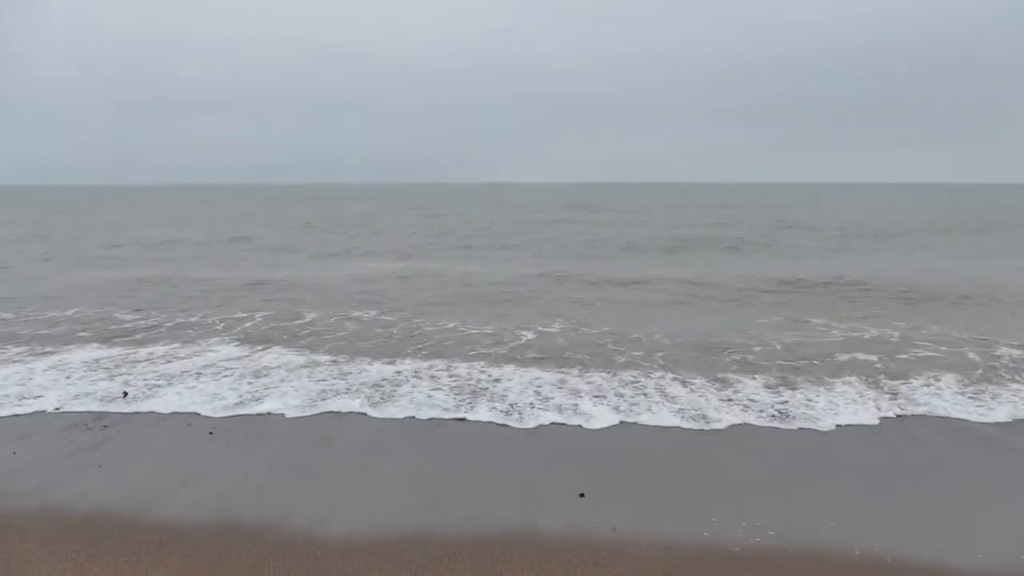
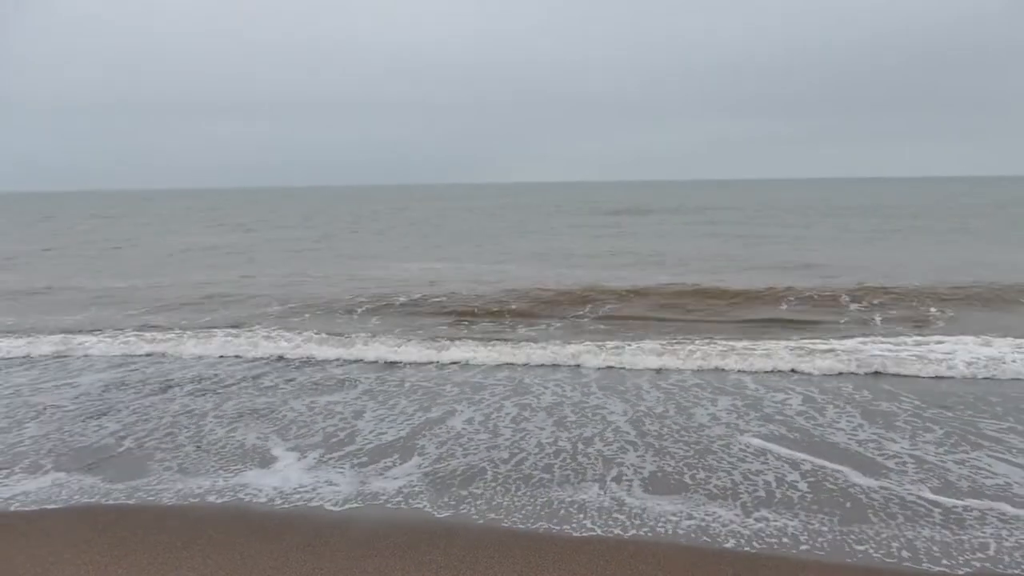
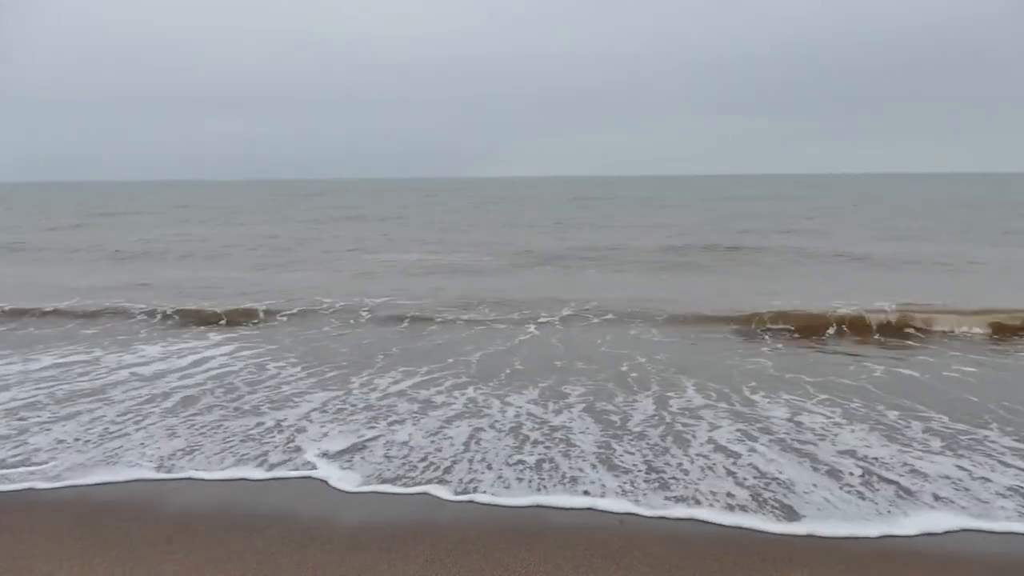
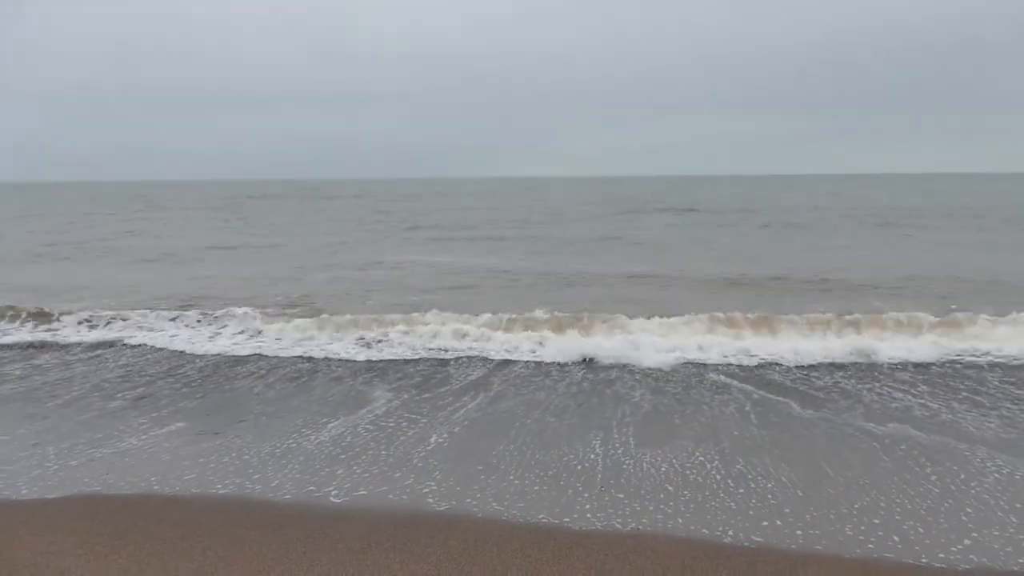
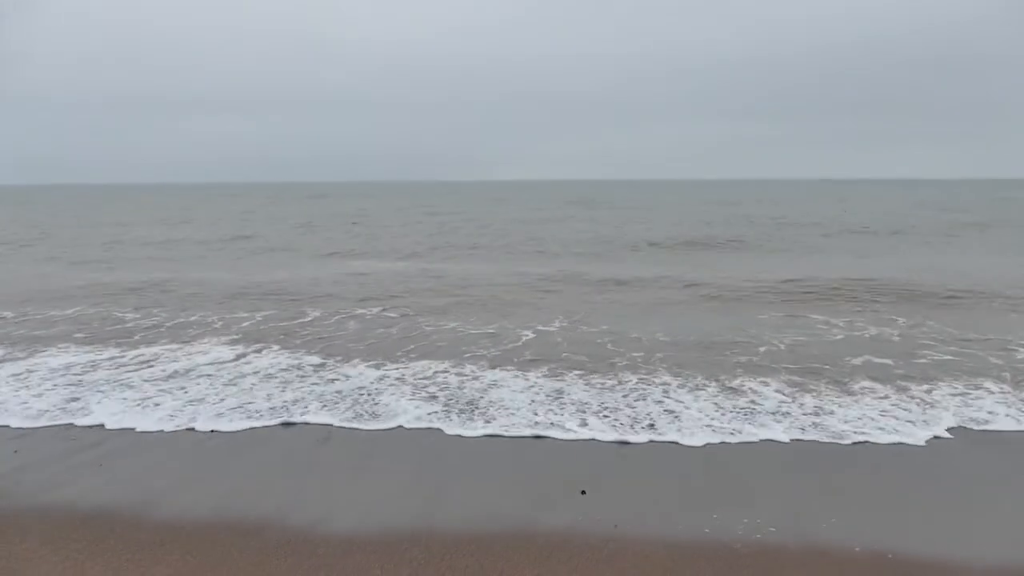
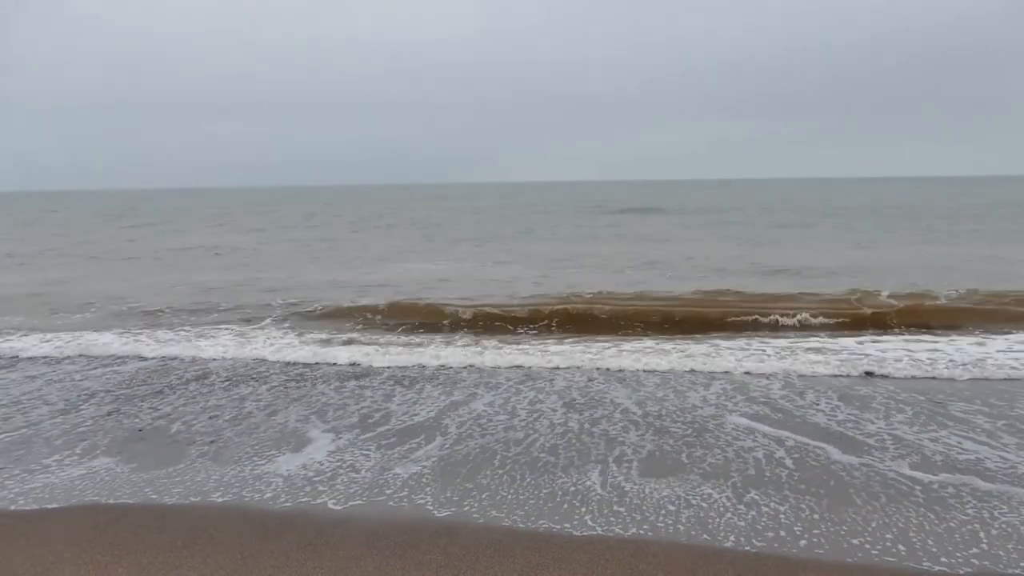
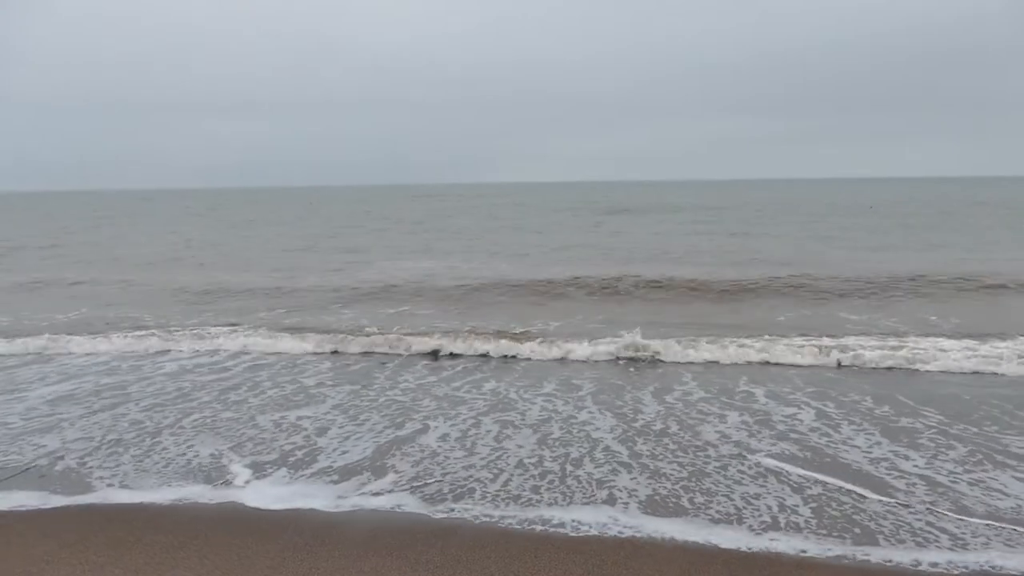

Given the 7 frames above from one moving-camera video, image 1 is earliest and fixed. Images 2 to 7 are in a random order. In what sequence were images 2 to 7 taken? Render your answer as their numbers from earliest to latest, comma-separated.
5, 3, 7, 2, 6, 4
